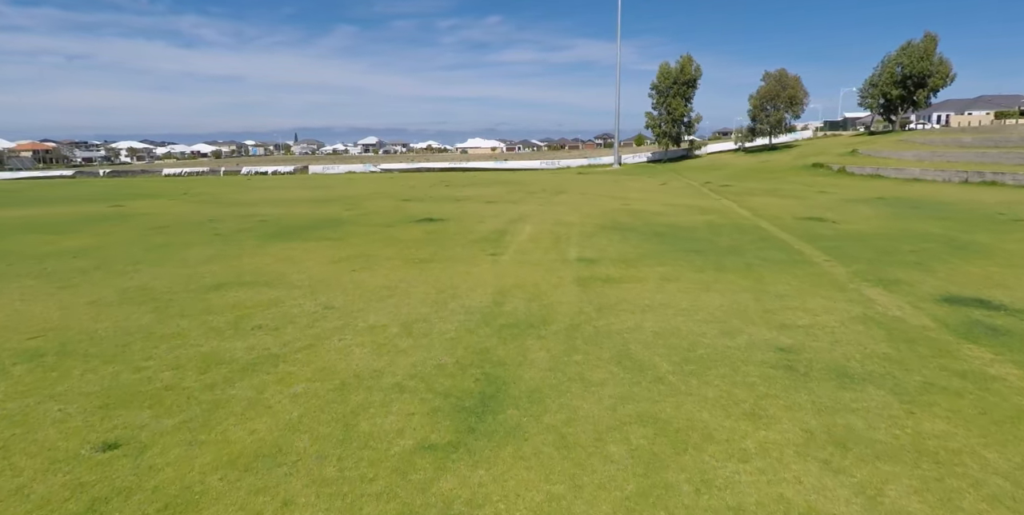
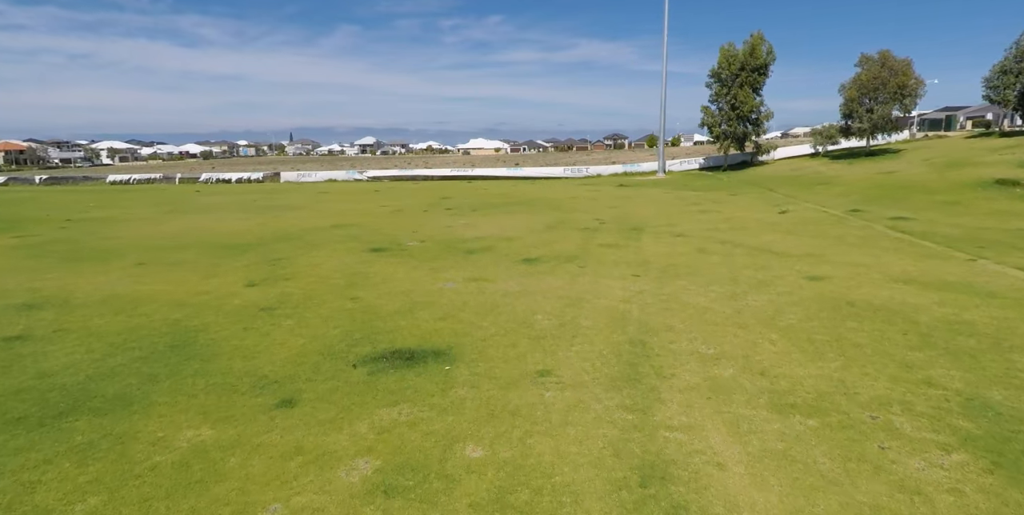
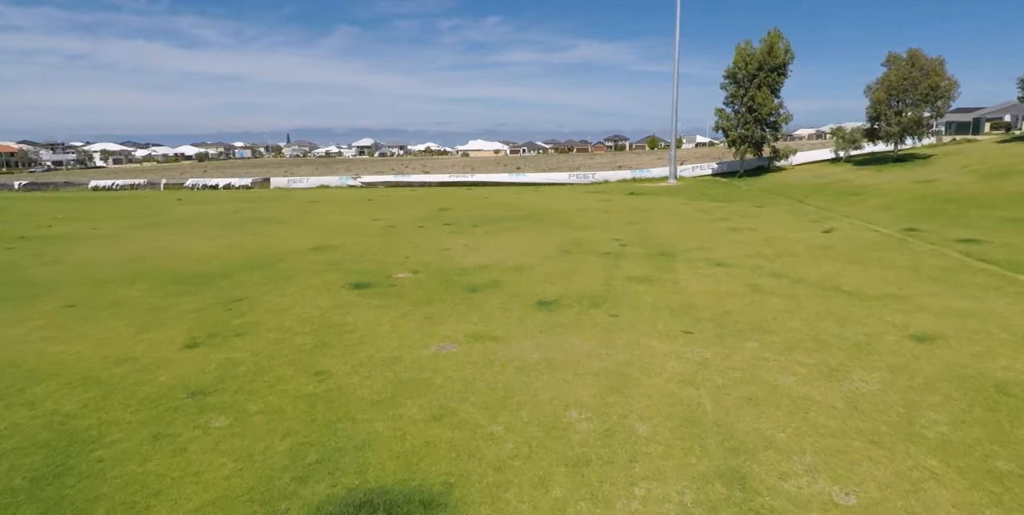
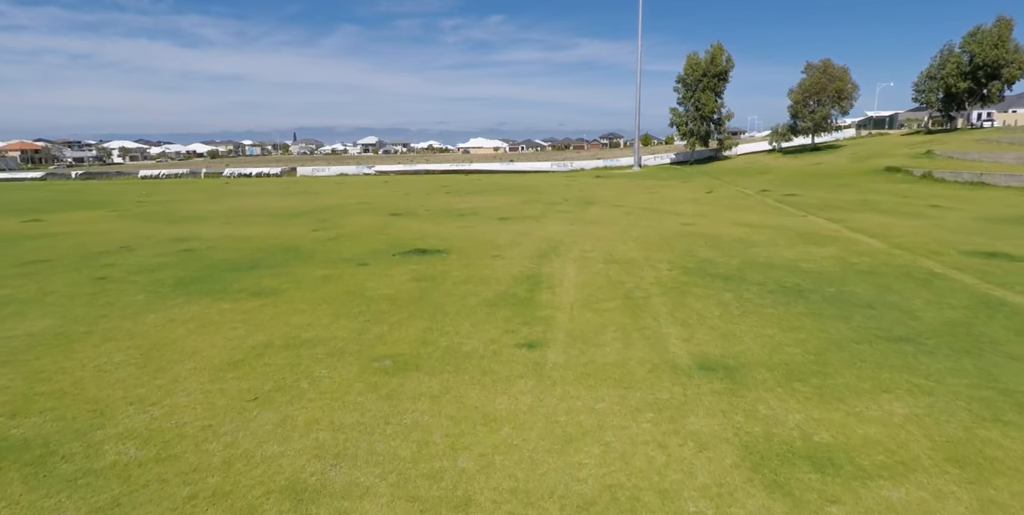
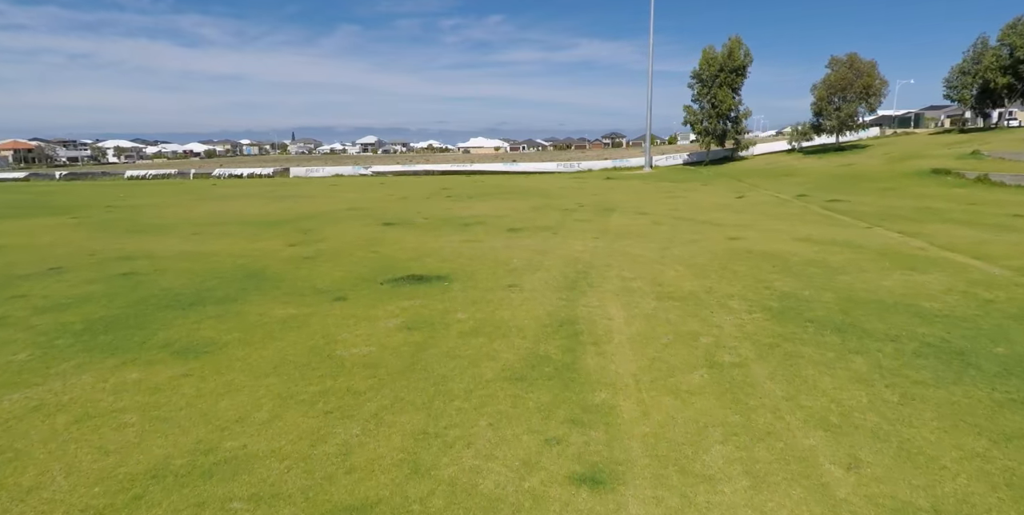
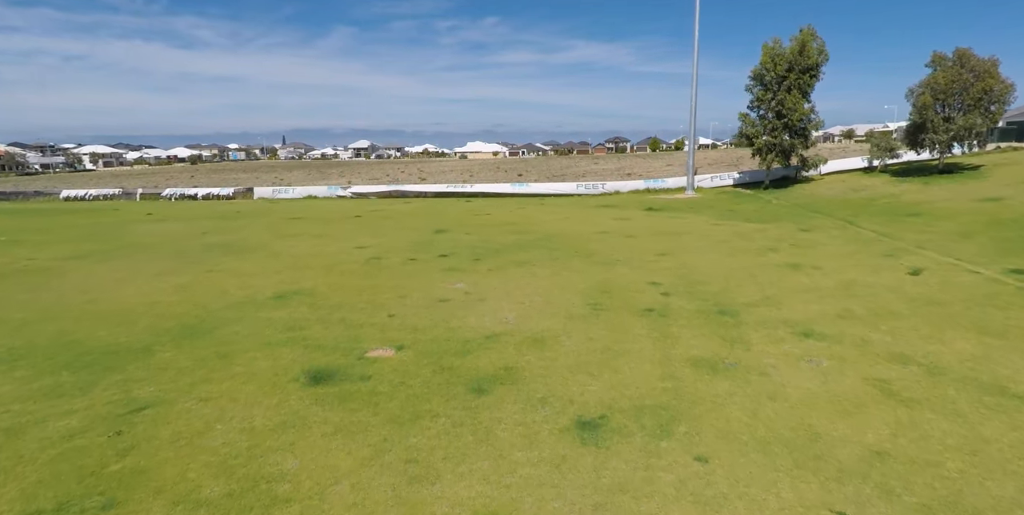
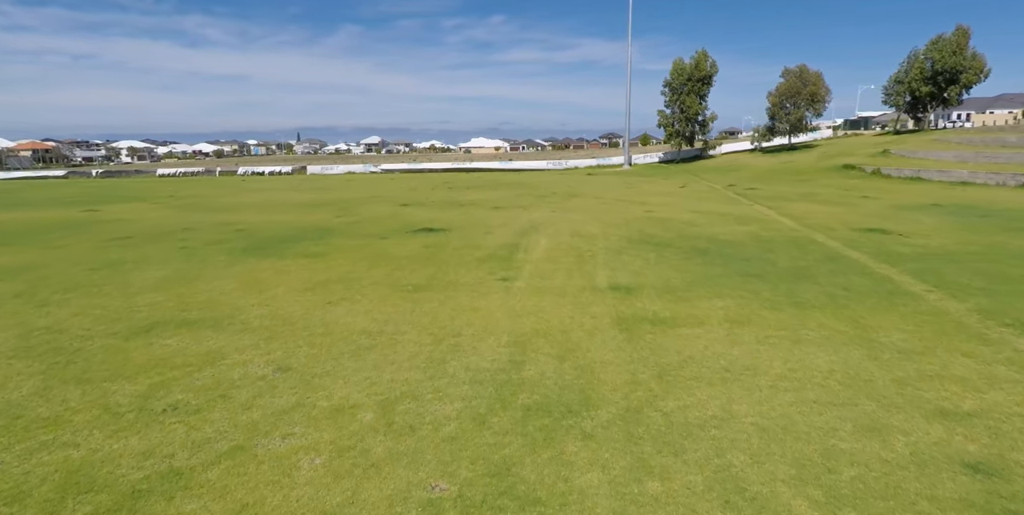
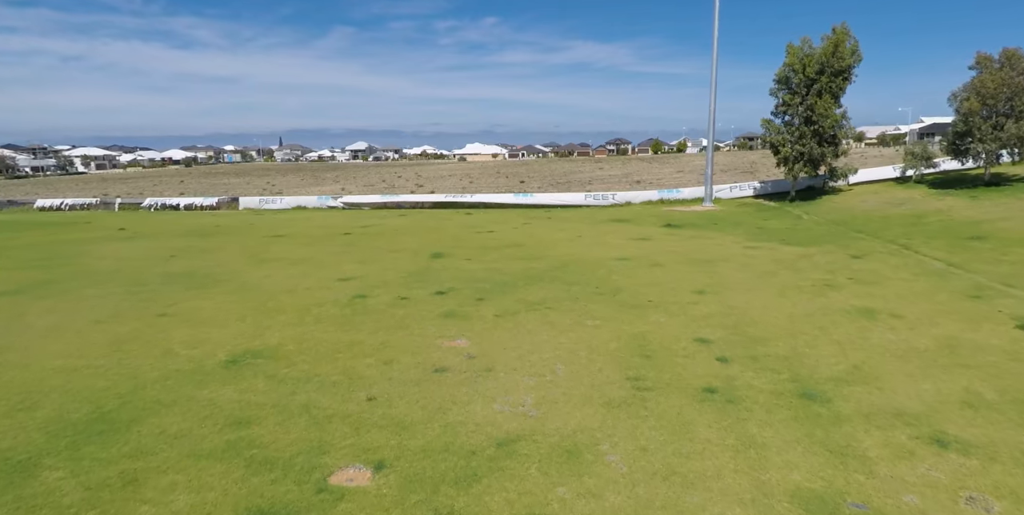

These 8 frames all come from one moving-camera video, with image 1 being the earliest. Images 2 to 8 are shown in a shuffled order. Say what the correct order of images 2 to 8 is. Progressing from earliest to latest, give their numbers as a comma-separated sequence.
7, 4, 5, 2, 3, 6, 8
